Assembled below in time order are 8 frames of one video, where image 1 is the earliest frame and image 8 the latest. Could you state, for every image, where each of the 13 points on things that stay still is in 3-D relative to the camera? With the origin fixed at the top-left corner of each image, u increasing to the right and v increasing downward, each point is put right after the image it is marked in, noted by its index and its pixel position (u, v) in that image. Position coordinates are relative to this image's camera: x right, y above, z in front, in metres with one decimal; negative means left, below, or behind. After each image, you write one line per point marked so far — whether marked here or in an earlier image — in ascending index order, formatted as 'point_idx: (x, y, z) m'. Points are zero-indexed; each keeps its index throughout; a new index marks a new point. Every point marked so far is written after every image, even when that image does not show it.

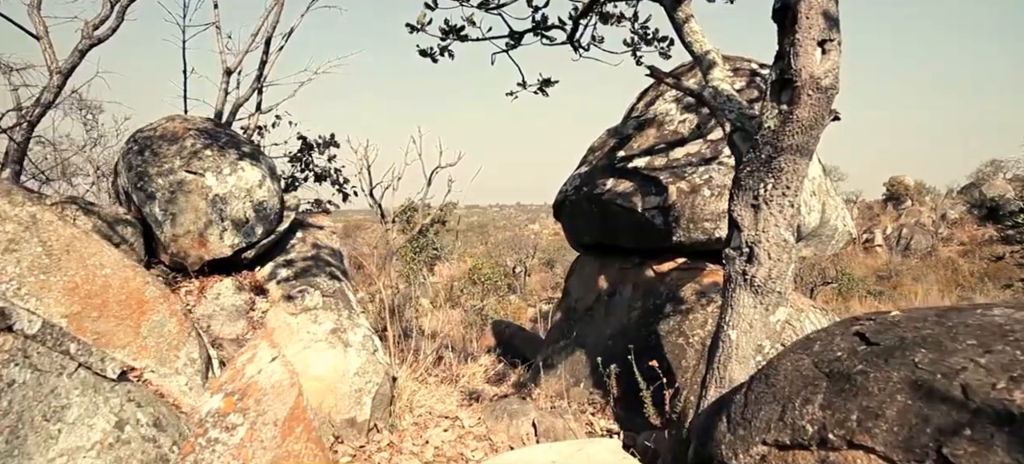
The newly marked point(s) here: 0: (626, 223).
0: (+1.0, +0.1, +5.6) m
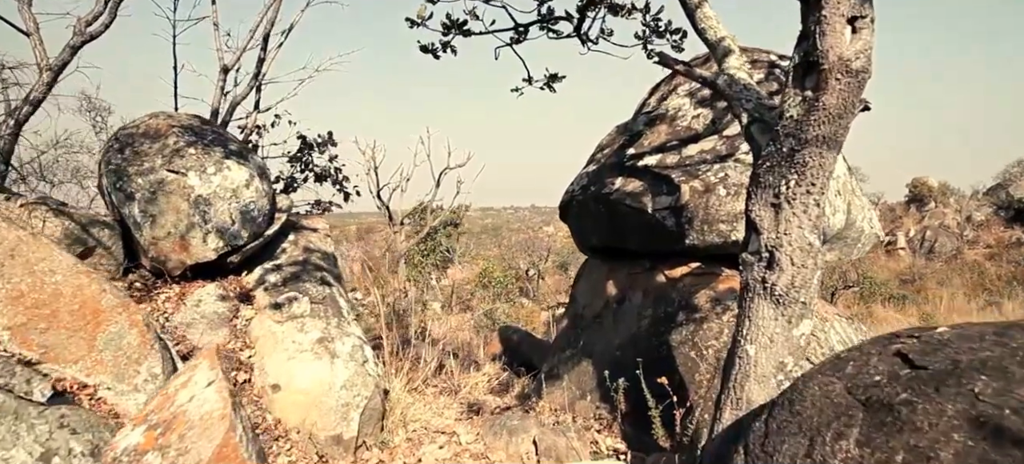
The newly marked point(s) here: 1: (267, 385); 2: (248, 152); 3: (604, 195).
0: (+1.0, +0.1, +5.3) m
1: (-1.6, -1.0, +4.4) m
2: (-2.2, +0.7, +5.5) m
3: (+0.8, +0.3, +5.6) m
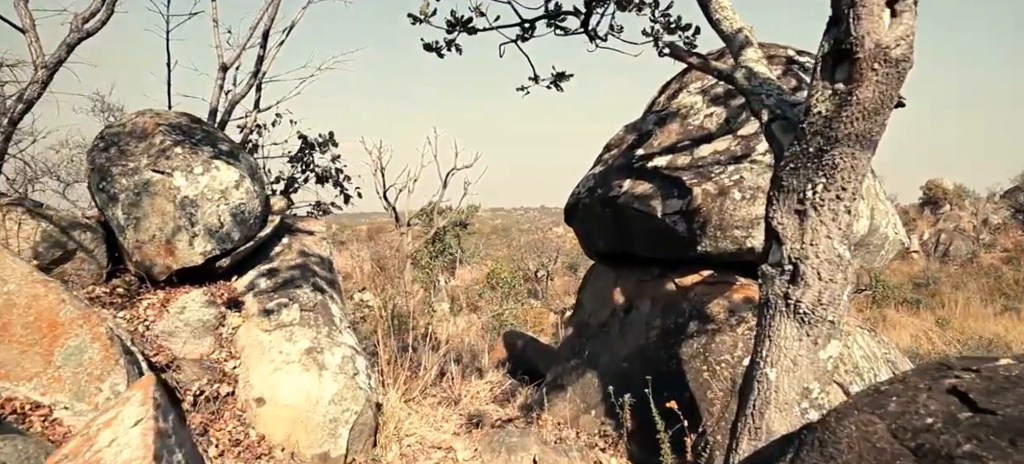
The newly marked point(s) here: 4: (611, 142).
0: (+1.0, 0.0, +5.0) m
1: (-1.6, -1.0, +4.1) m
2: (-2.2, +0.6, +5.3) m
3: (+0.8, +0.3, +5.3) m
4: (+0.9, +0.8, +6.2) m
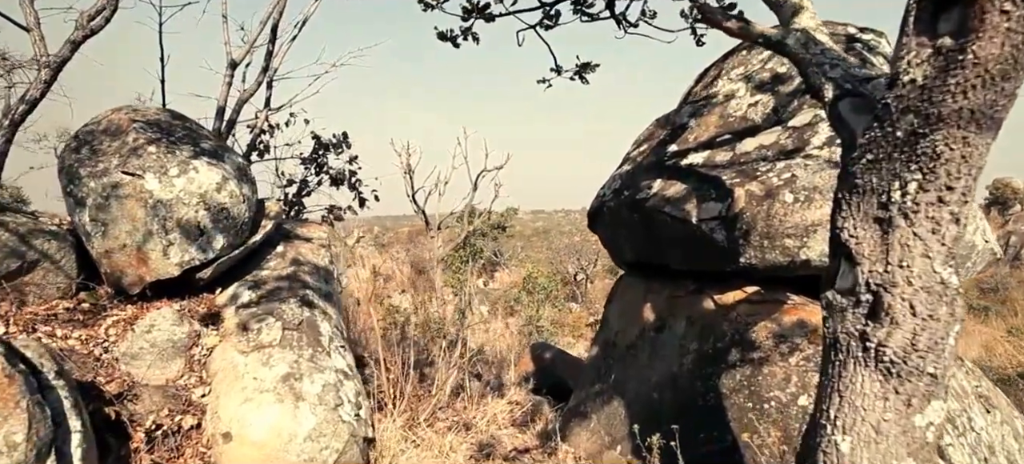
0: (+1.1, 0.0, +4.3) m
1: (-1.6, -1.1, +3.6) m
2: (-2.1, +0.6, +4.8) m
3: (+0.9, +0.2, +4.6) m
4: (+1.1, +0.8, +5.5) m
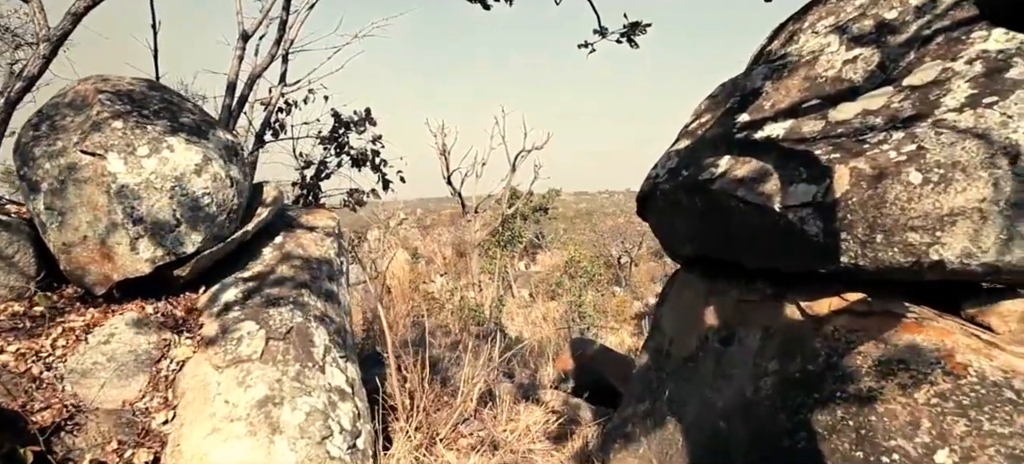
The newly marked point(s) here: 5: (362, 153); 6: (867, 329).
0: (+1.2, 0.0, +3.4) m
1: (-1.5, -1.1, +2.9) m
2: (-1.9, +0.7, +4.1) m
3: (+1.1, +0.3, +3.7) m
4: (+1.3, +0.9, +4.6) m
5: (-1.8, +0.9, +7.8) m
6: (+1.6, -0.4, +2.9) m
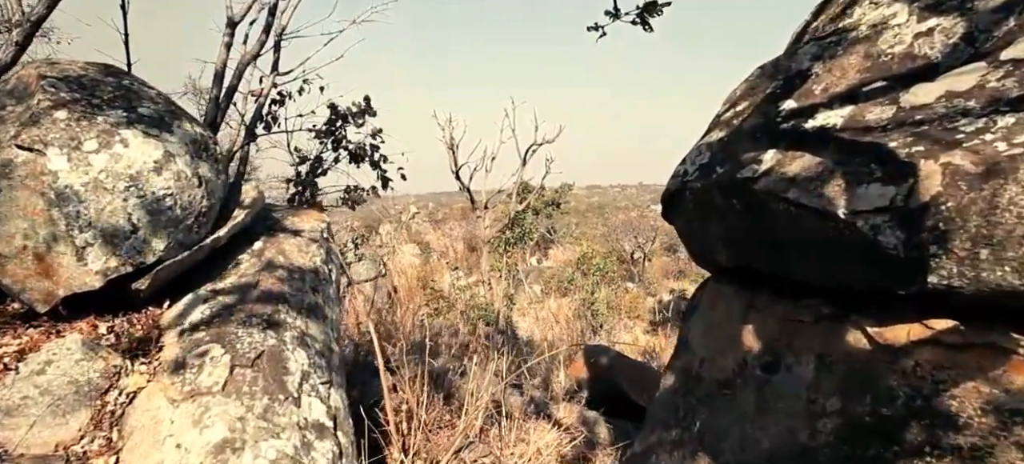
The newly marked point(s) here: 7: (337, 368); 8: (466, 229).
0: (+1.3, 0.0, +2.8) m
1: (-1.5, -1.1, +2.4) m
2: (-1.8, +0.6, +3.6) m
3: (+1.1, +0.2, +3.2) m
4: (+1.4, +0.8, +4.0) m
5: (-1.7, +0.9, +7.3) m
6: (+1.6, -0.5, +2.3) m
7: (-1.0, -0.7, +3.6) m
8: (-1.1, +0.1, +16.3) m
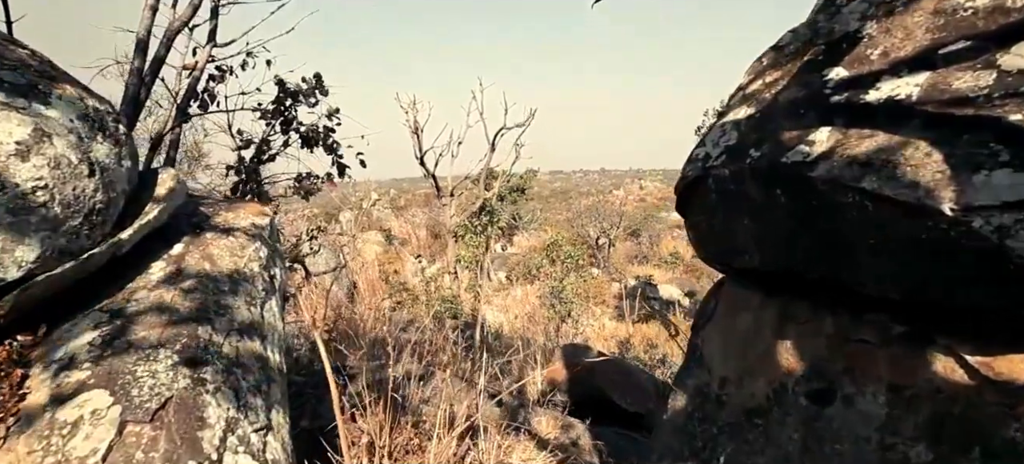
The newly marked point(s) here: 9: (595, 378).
0: (+1.2, 0.0, +2.2) m
1: (-1.4, -1.1, +1.6) m
2: (-1.9, +0.6, +2.7) m
3: (+1.1, +0.2, +2.5) m
4: (+1.3, +0.9, +3.4) m
5: (-1.9, +1.0, +6.5) m
6: (+1.6, -0.5, +1.7) m
7: (-1.0, -0.7, +2.9) m
8: (-1.9, +0.3, +15.5) m
9: (+0.9, -1.5, +7.0) m
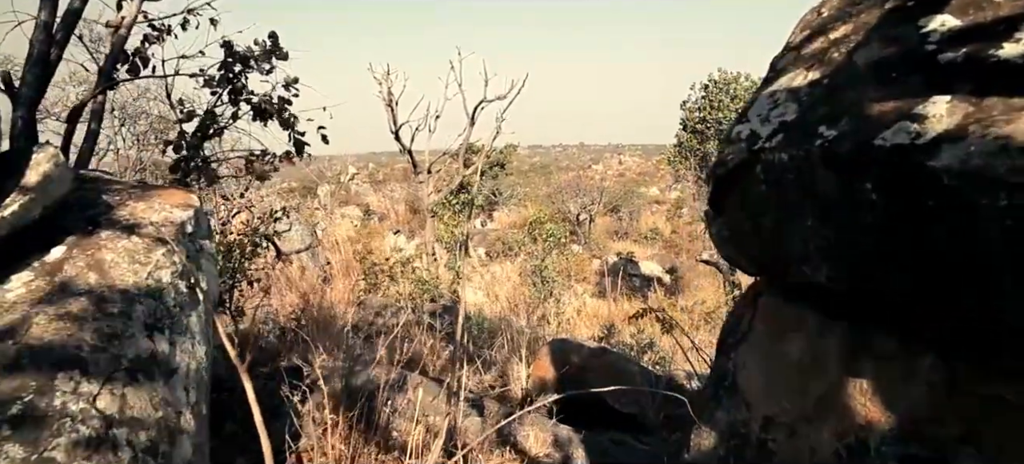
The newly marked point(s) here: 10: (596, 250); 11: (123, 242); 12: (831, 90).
0: (+1.2, -0.1, +1.5) m
1: (-1.4, -1.2, +0.9) m
2: (-1.9, +0.6, +1.9) m
3: (+1.0, +0.2, +1.8) m
4: (+1.2, +0.9, +2.6) m
5: (-2.1, +1.1, +5.6) m
6: (+1.6, -0.5, +1.0) m
7: (-1.0, -0.8, +2.1) m
8: (-2.3, +0.8, +14.6) m
9: (+0.7, -1.4, +6.3) m
10: (+2.2, -0.6, +16.9) m
11: (-1.6, 0.0, +2.6) m
12: (+1.0, +0.5, +2.1) m
